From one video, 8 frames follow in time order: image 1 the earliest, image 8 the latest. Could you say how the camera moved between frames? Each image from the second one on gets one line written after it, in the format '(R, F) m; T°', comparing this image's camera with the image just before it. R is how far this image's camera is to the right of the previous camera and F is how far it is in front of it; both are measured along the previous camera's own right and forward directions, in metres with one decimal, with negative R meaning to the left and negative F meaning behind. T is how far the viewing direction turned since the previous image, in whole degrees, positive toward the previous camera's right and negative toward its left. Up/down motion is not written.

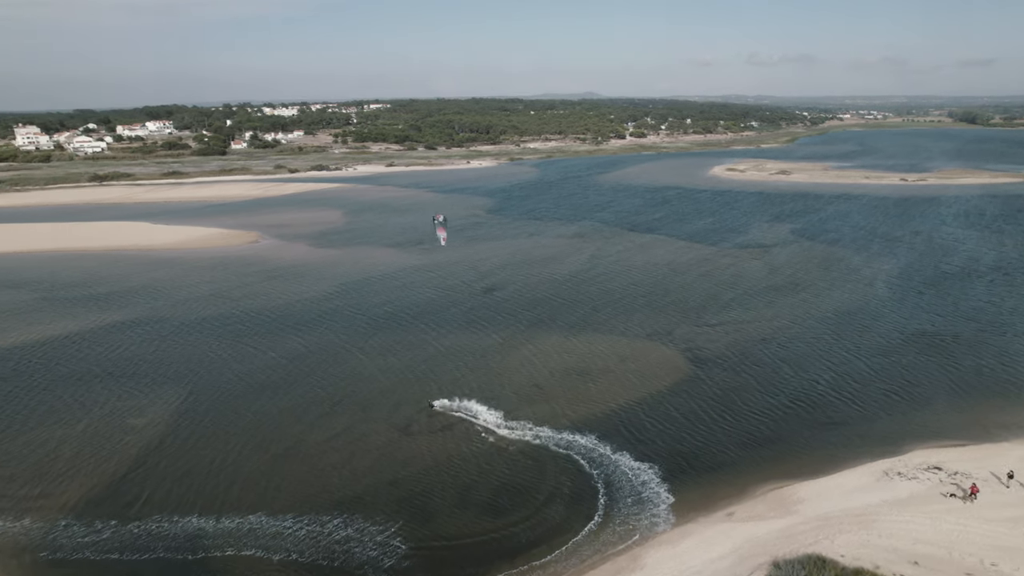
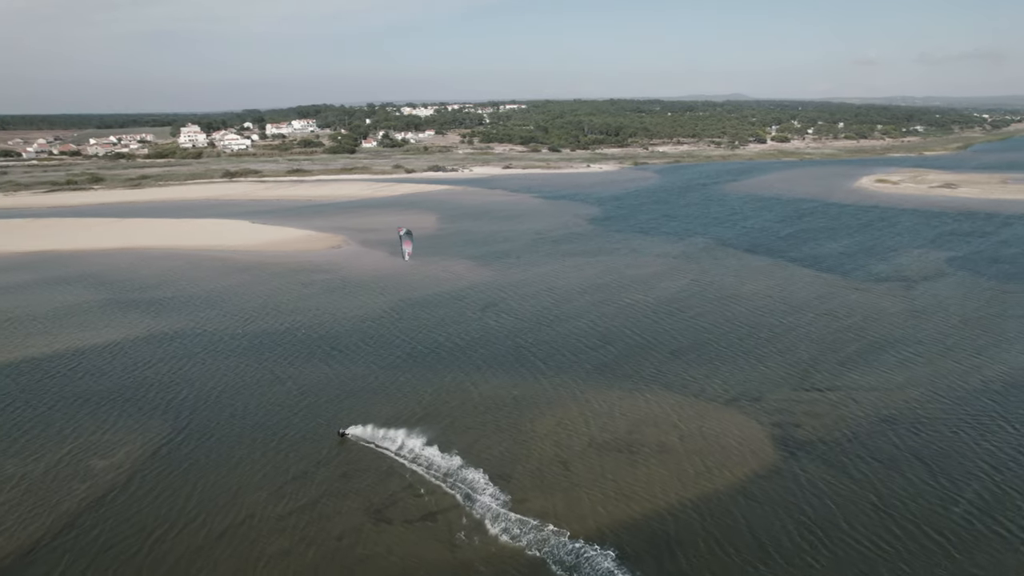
(+1.9, +3.7) m; -11°
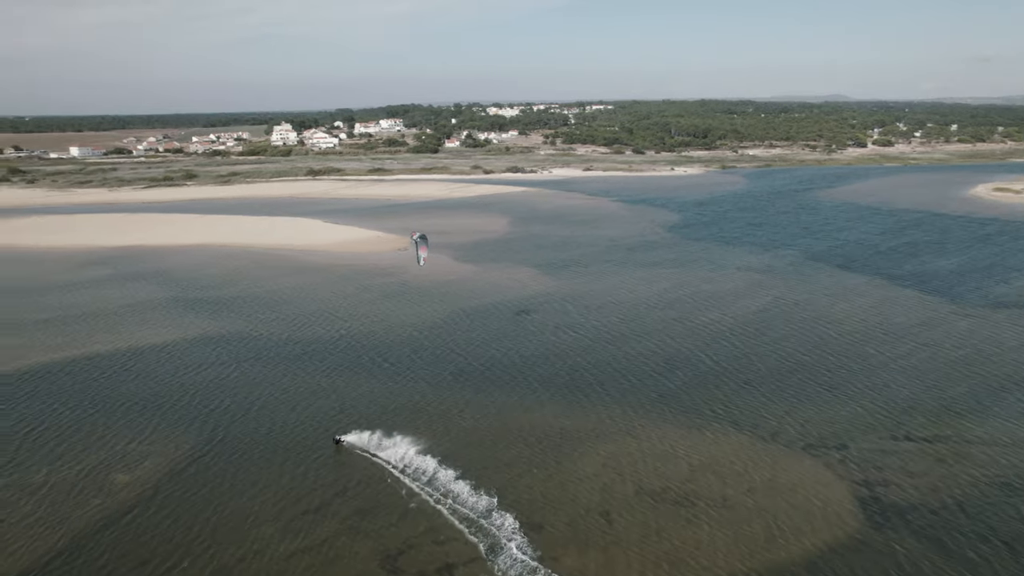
(+0.6, +1.5) m; -7°
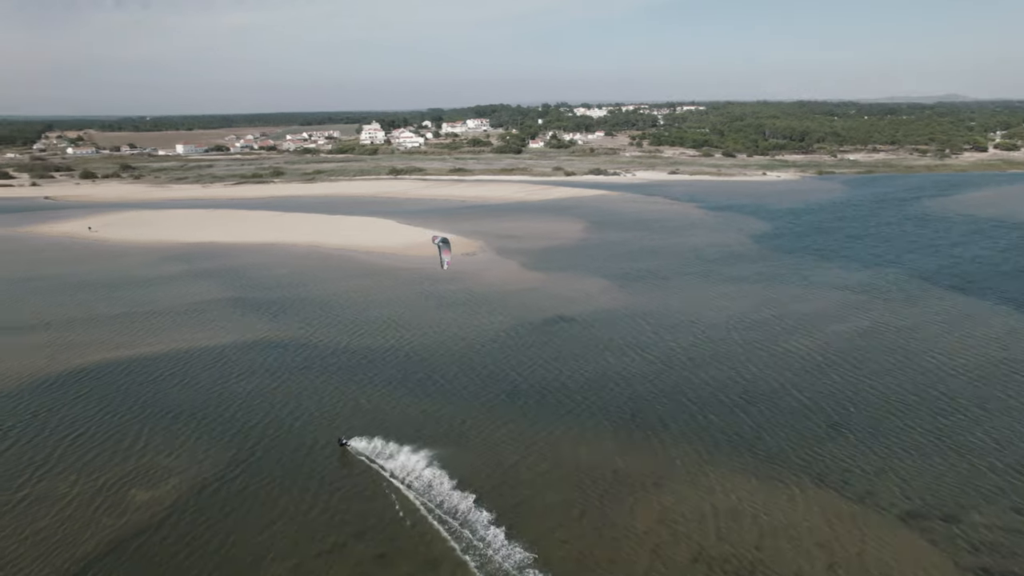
(+0.6, +1.6) m; -7°
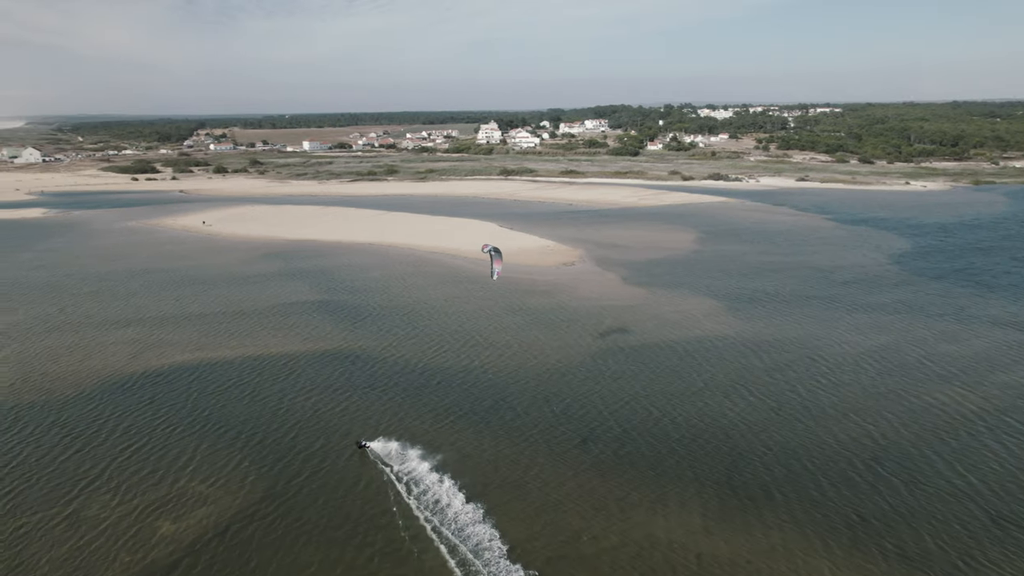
(+0.6, +2.1) m; -9°
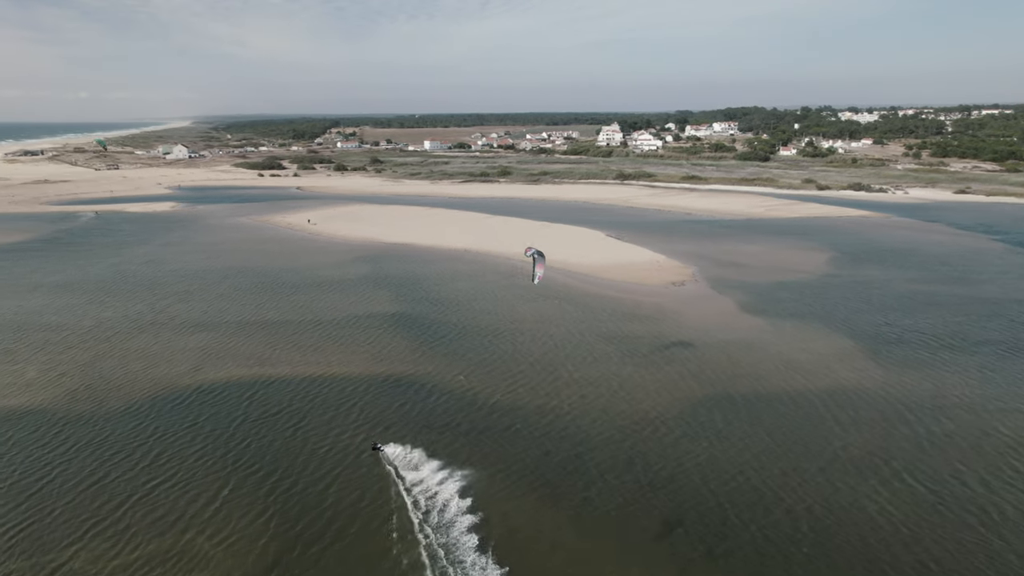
(+0.6, +2.7) m; -9°
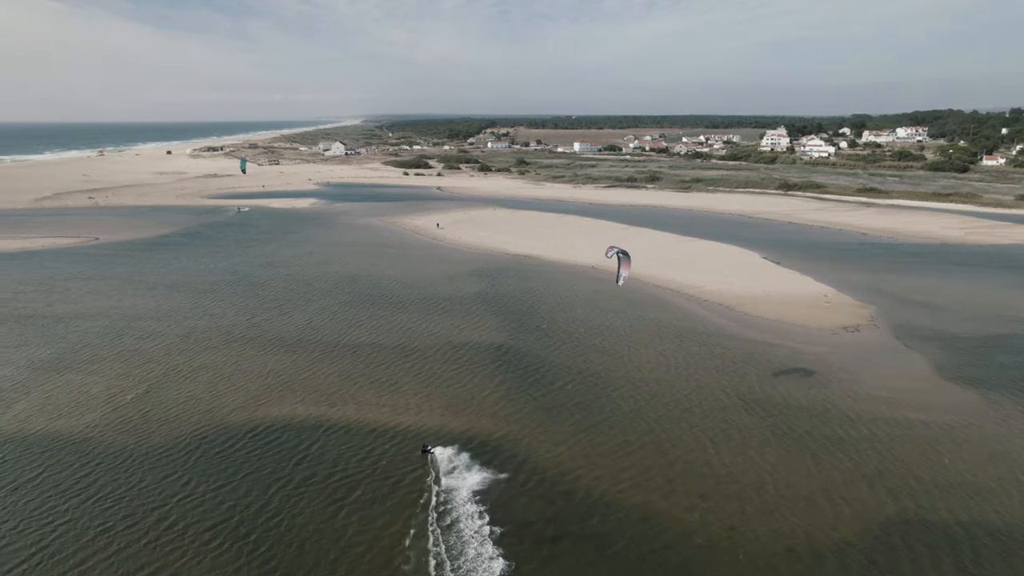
(+0.6, +3.9) m; -12°
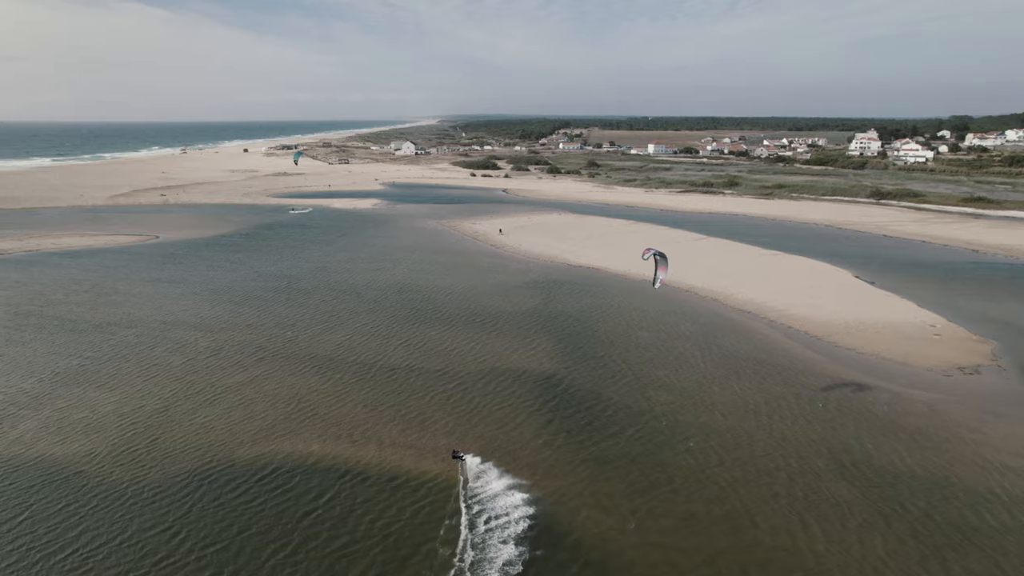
(+0.3, +2.4) m; -5°
